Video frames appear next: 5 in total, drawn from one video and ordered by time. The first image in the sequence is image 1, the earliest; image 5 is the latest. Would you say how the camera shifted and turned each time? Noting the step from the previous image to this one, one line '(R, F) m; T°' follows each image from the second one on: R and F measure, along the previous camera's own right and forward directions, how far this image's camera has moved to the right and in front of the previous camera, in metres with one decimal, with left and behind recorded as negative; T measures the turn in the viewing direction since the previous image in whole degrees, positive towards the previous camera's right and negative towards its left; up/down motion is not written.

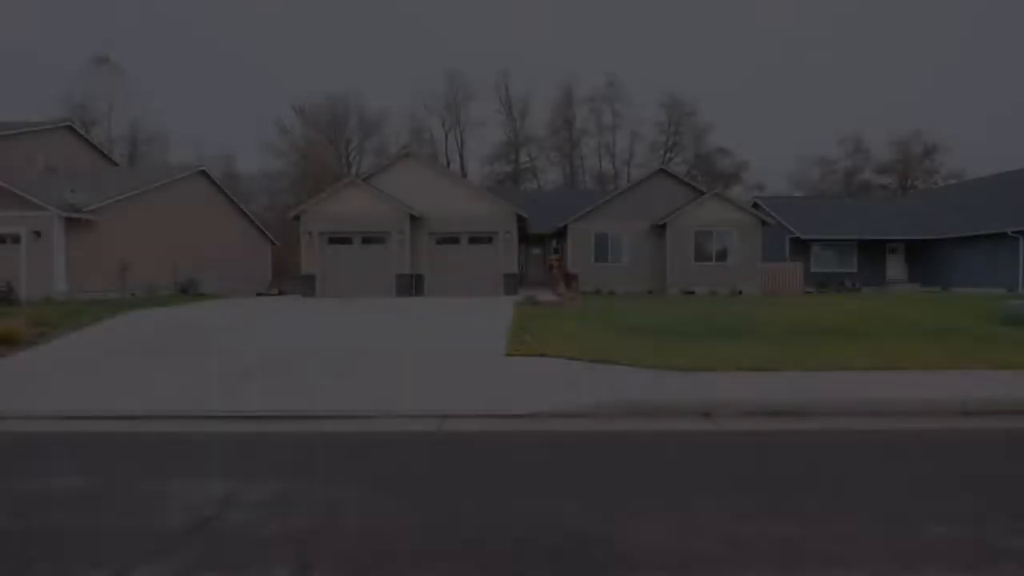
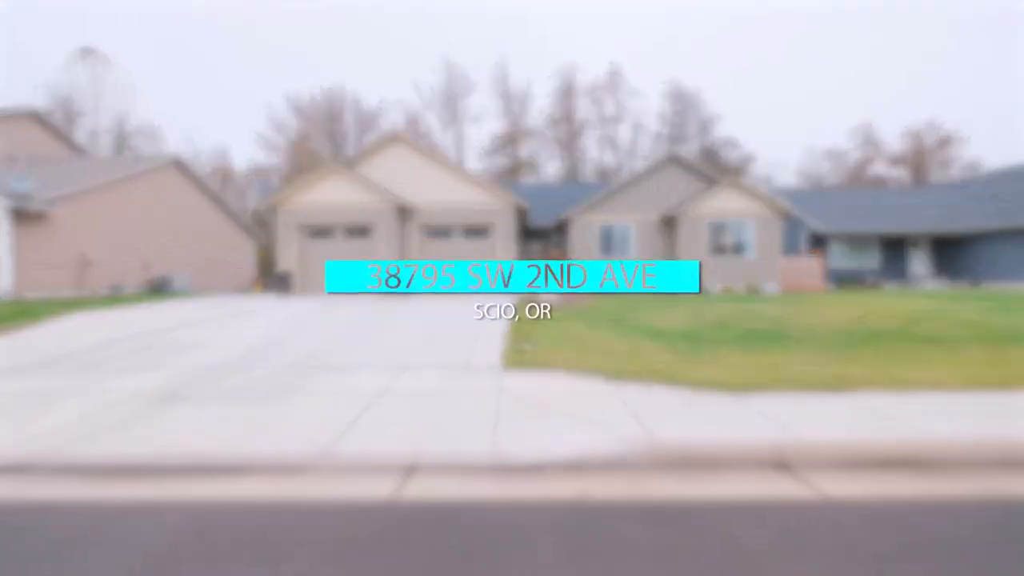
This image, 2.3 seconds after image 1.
(0.0, +1.2) m; 0°
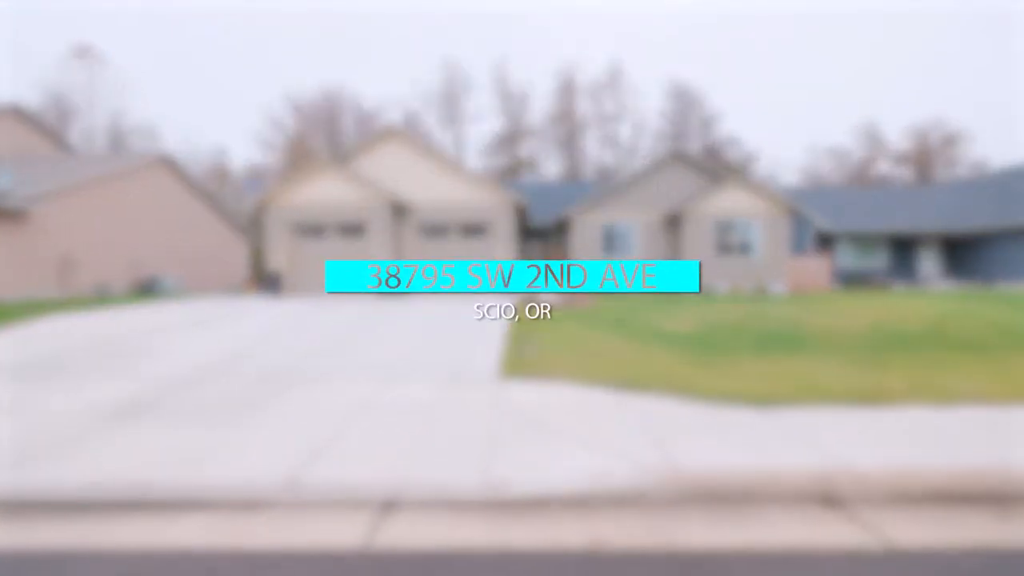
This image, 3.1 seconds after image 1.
(0.0, +0.5) m; 0°
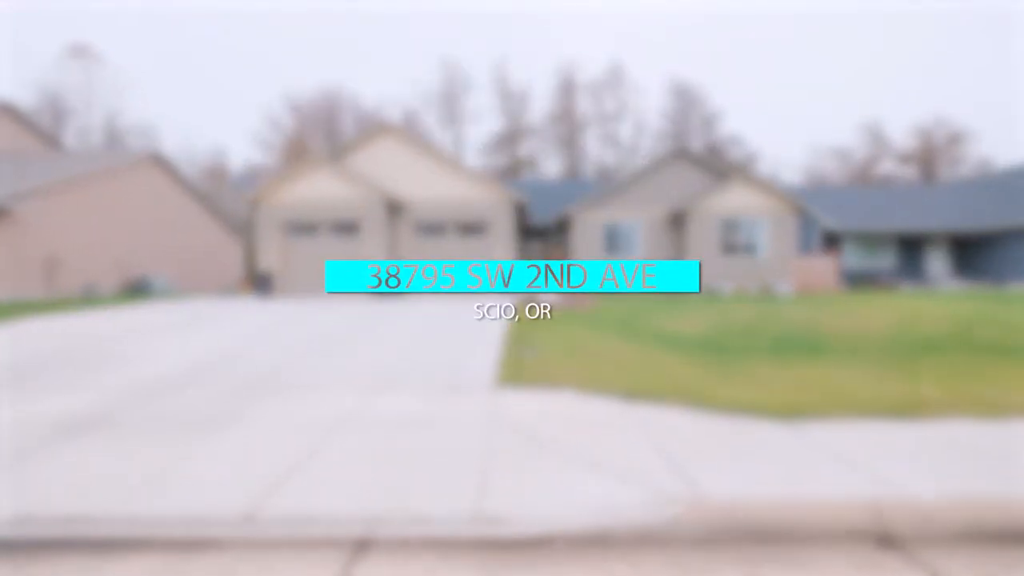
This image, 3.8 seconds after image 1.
(0.0, +0.4) m; 0°
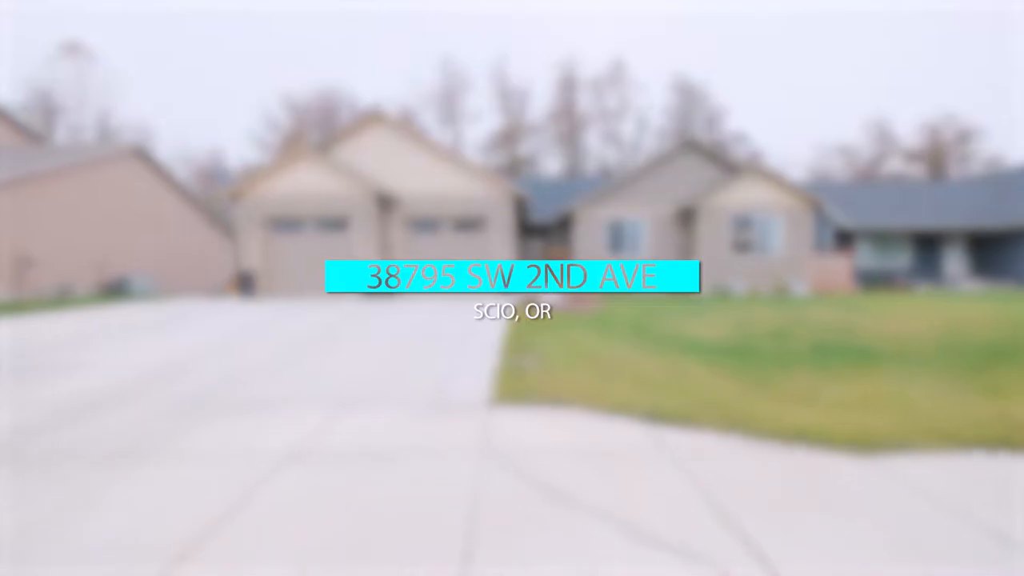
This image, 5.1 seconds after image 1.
(0.0, +0.7) m; 0°
